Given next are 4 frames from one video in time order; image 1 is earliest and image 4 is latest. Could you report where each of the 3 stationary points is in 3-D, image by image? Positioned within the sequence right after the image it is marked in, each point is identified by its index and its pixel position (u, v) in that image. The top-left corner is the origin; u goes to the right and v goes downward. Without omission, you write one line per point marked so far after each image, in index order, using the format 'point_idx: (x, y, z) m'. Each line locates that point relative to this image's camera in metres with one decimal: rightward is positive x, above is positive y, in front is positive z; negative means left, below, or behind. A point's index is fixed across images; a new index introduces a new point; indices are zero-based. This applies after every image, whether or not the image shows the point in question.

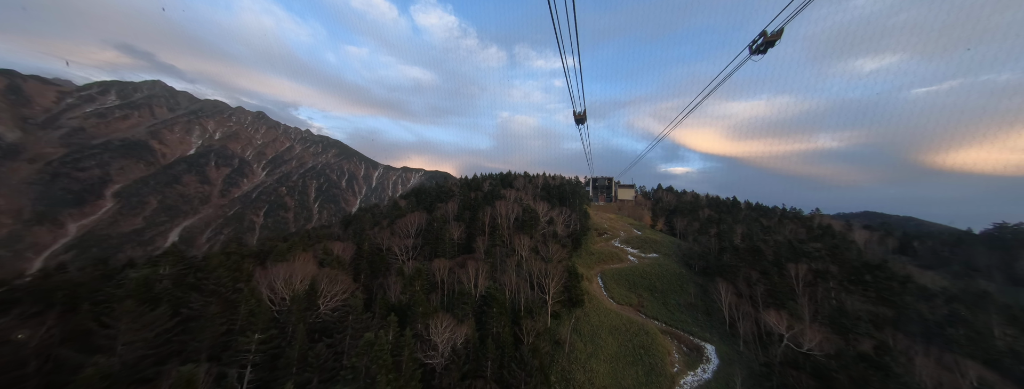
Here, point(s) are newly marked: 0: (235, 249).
0: (-16.0, -3.1, +17.2) m
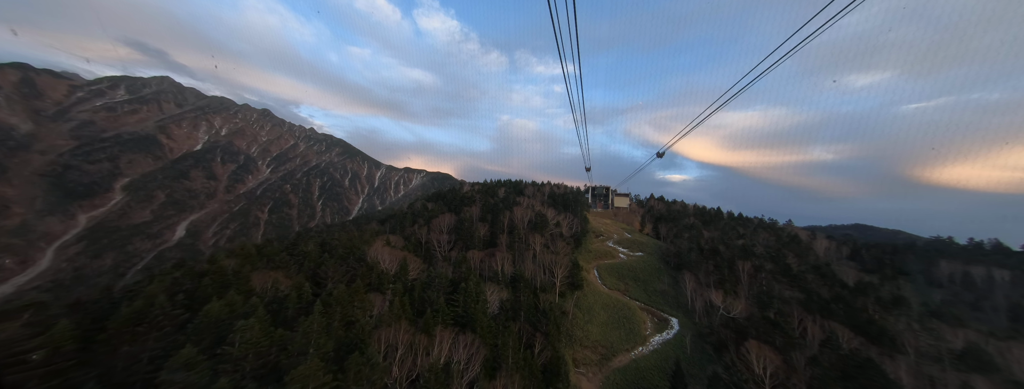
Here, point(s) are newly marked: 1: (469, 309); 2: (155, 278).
0: (-14.2, -3.5, +24.5) m
1: (-2.2, -6.4, +17.2) m
2: (-15.7, -3.8, +13.4) m
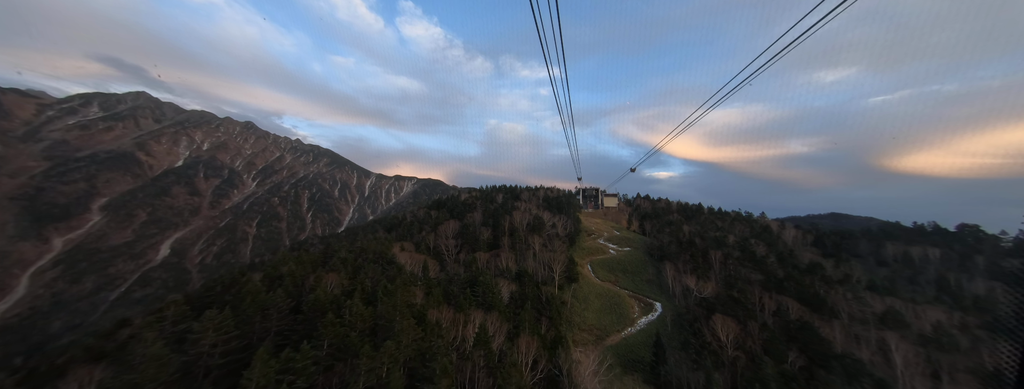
0: (-13.8, -4.8, +27.9) m
1: (-1.5, -7.1, +21.0) m
2: (-15.0, -5.0, +16.7) m
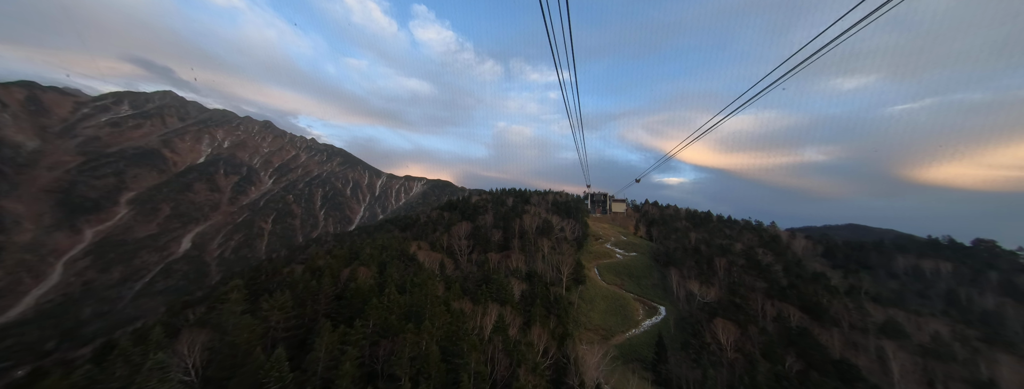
0: (-12.7, -4.9, +30.0) m
1: (-0.6, -7.4, +22.7) m
2: (-14.2, -5.0, +18.9) m
